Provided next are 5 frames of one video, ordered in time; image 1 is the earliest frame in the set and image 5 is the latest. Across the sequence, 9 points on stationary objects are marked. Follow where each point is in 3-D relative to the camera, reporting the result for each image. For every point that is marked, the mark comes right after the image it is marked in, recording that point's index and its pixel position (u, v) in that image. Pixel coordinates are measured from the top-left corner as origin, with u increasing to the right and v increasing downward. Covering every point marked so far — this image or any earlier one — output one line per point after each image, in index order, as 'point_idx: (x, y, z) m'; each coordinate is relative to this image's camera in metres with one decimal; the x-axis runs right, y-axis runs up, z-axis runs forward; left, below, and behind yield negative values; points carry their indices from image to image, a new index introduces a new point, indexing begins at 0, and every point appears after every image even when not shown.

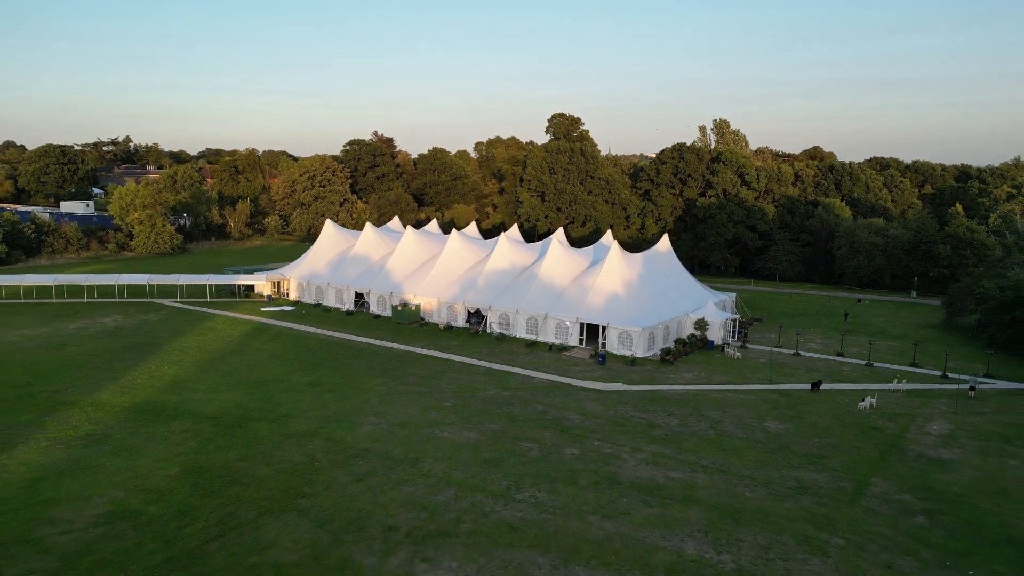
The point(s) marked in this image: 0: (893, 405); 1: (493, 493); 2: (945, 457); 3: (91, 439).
0: (+11.0, -3.4, +18.0) m
1: (-0.4, -4.2, +12.6) m
2: (+10.4, -4.0, +14.9) m
3: (-9.9, -3.6, +14.8) m
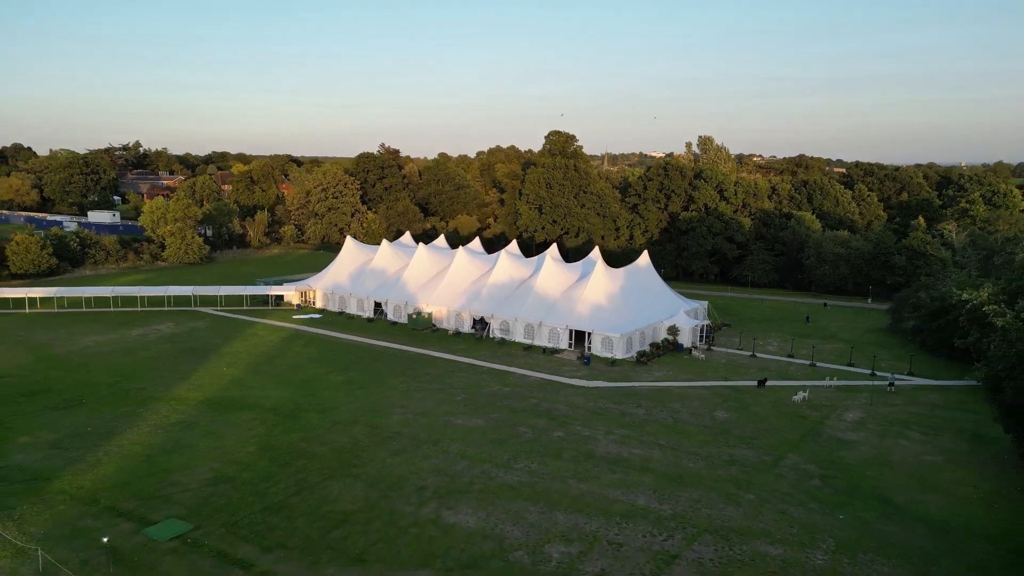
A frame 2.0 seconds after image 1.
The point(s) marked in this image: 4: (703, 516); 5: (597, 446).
0: (+10.9, -3.9, +22.0) m
1: (-0.4, -4.7, +16.7) m
2: (+10.4, -4.5, +19.0) m
3: (-9.9, -4.1, +18.9) m
4: (+4.3, -5.2, +14.3) m
5: (+2.5, -4.5, +17.9) m
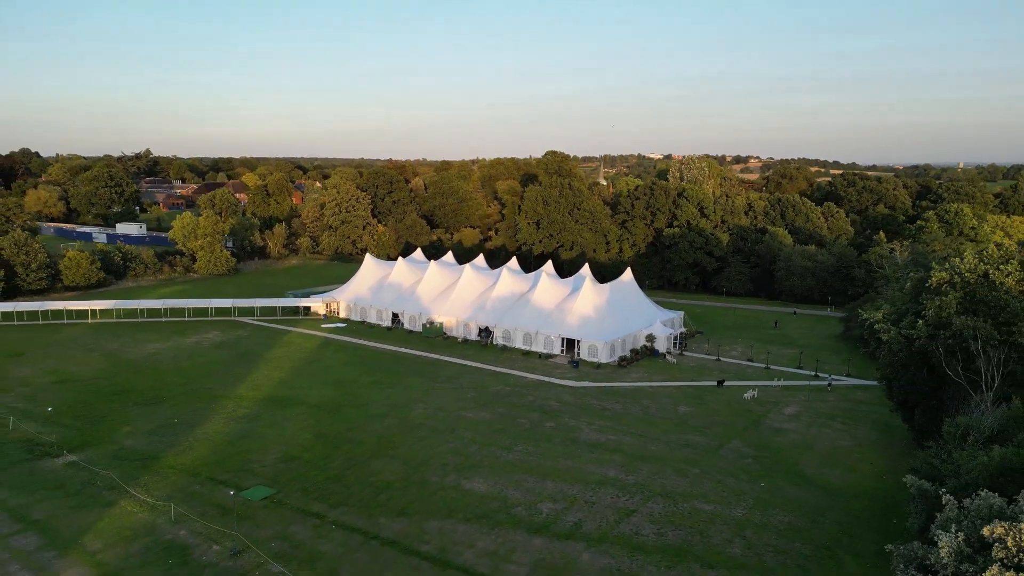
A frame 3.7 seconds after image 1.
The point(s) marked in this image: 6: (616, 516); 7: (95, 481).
0: (+11.0, -4.6, +26.7) m
1: (-0.4, -5.5, +21.4) m
2: (+10.4, -5.2, +23.7) m
3: (-9.9, -4.9, +23.5) m
4: (+4.4, -5.9, +19.0) m
5: (+2.5, -5.3, +22.6) m
6: (+2.9, -6.3, +17.1) m
7: (-12.5, -5.8, +18.8) m
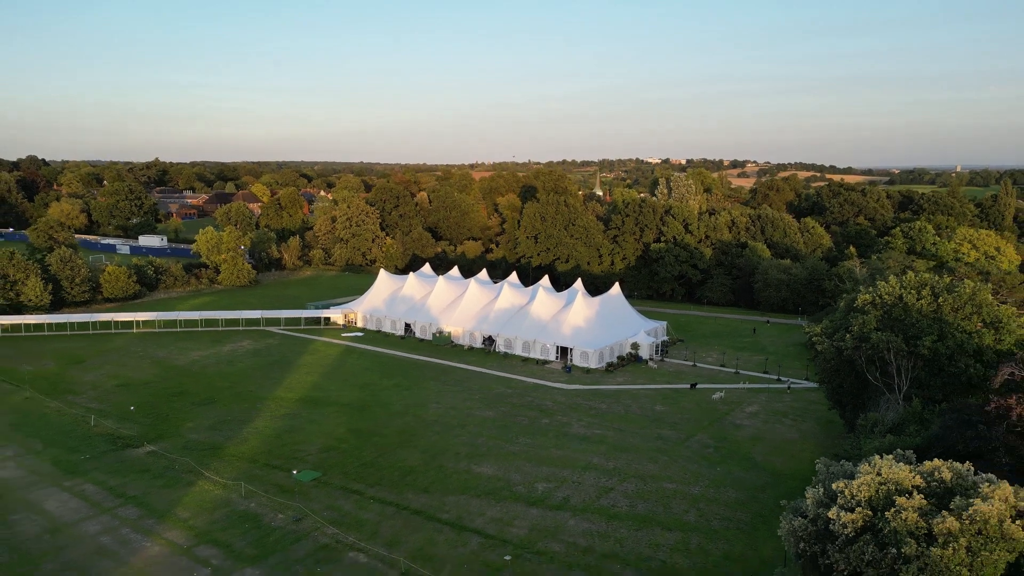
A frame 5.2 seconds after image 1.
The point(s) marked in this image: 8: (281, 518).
0: (+11.0, -5.4, +31.0) m
1: (-0.3, -6.2, +25.6) m
2: (+10.4, -6.0, +27.9) m
3: (-9.8, -5.7, +27.7) m
4: (+4.4, -6.7, +23.2) m
5: (+2.6, -6.1, +26.8) m
6: (+2.9, -7.0, +21.4) m
7: (-12.5, -6.6, +23.0) m
8: (-7.3, -7.3, +19.8) m
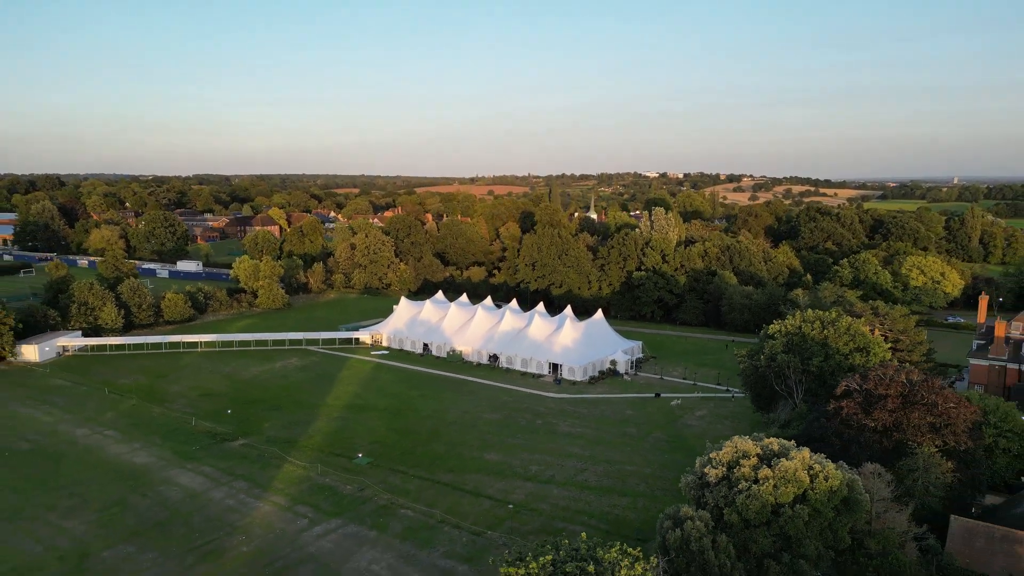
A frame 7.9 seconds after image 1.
0: (+11.1, -7.3, +39.1) m
1: (-0.3, -8.0, +33.8) m
2: (+10.5, -7.8, +36.1) m
3: (-9.8, -7.5, +35.9) m
4: (+4.5, -8.4, +31.3) m
5: (+2.6, -7.8, +35.0) m
6: (+3.0, -8.7, +29.5) m
7: (-12.4, -8.3, +31.1) m
8: (-7.3, -9.0, +27.9) m
